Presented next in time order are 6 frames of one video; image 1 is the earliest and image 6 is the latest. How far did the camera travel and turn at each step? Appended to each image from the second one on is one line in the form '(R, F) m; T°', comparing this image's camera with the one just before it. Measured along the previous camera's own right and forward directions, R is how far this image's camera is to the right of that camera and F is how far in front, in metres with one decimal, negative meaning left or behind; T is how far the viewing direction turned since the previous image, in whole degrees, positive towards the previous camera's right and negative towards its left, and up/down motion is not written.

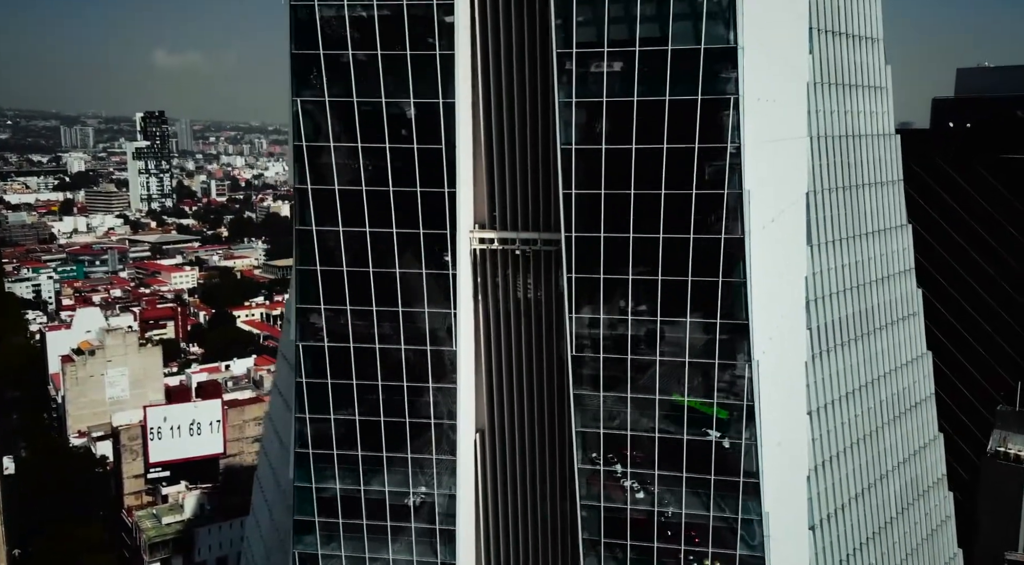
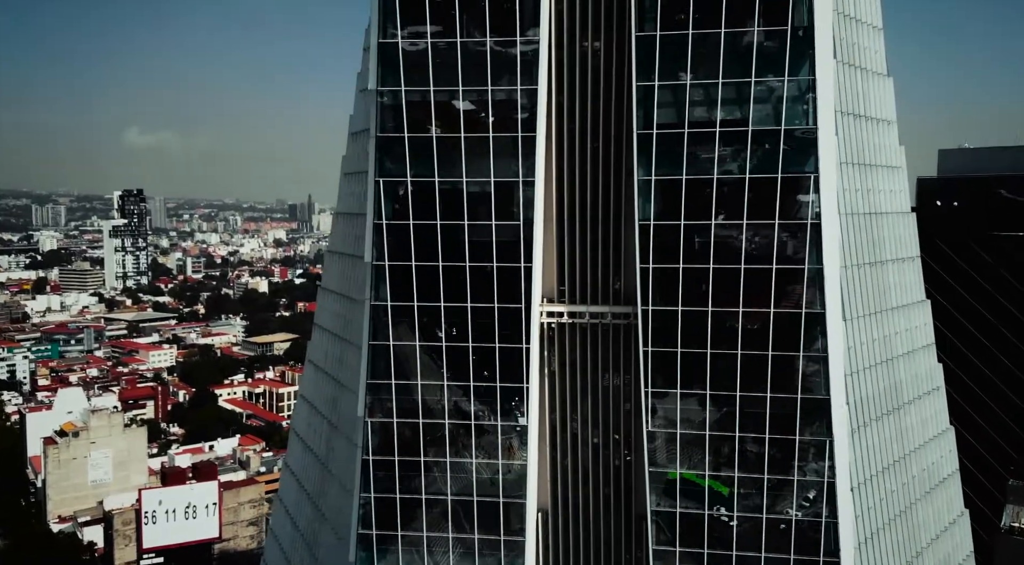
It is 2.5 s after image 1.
(-5.3, -0.1) m; +3°
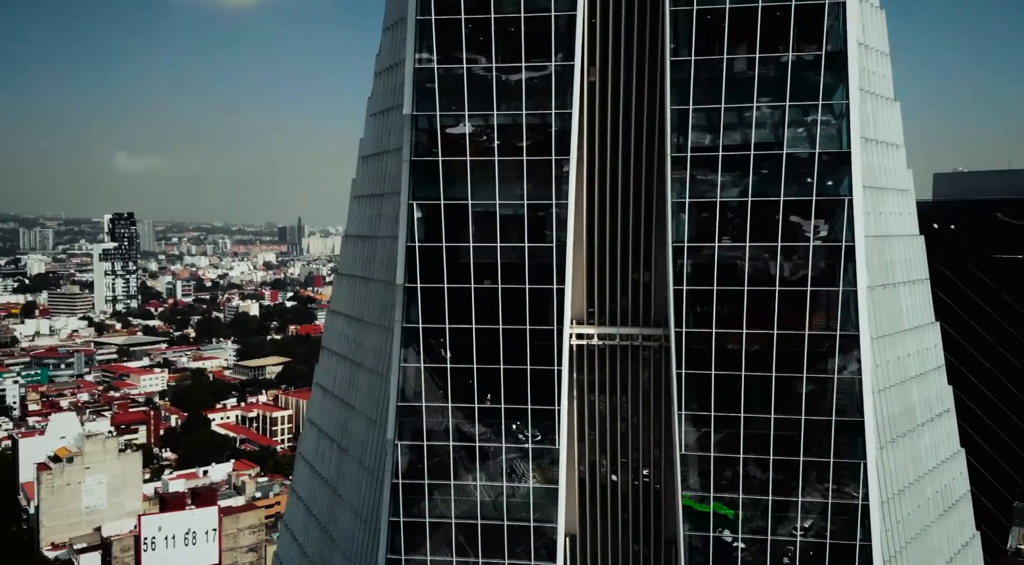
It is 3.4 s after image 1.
(-2.3, -0.1) m; +1°
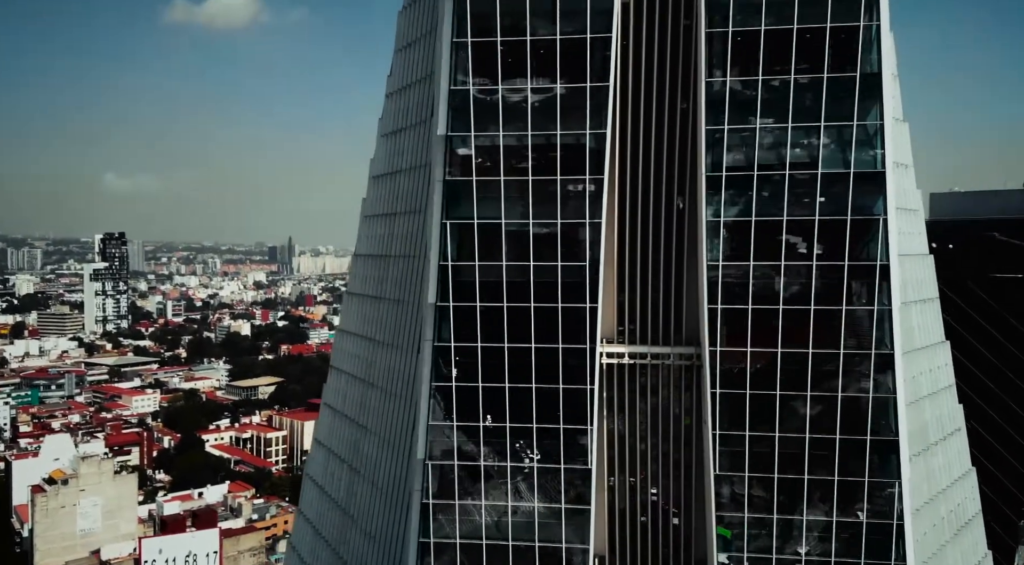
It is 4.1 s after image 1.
(-2.3, 0.0) m; +1°
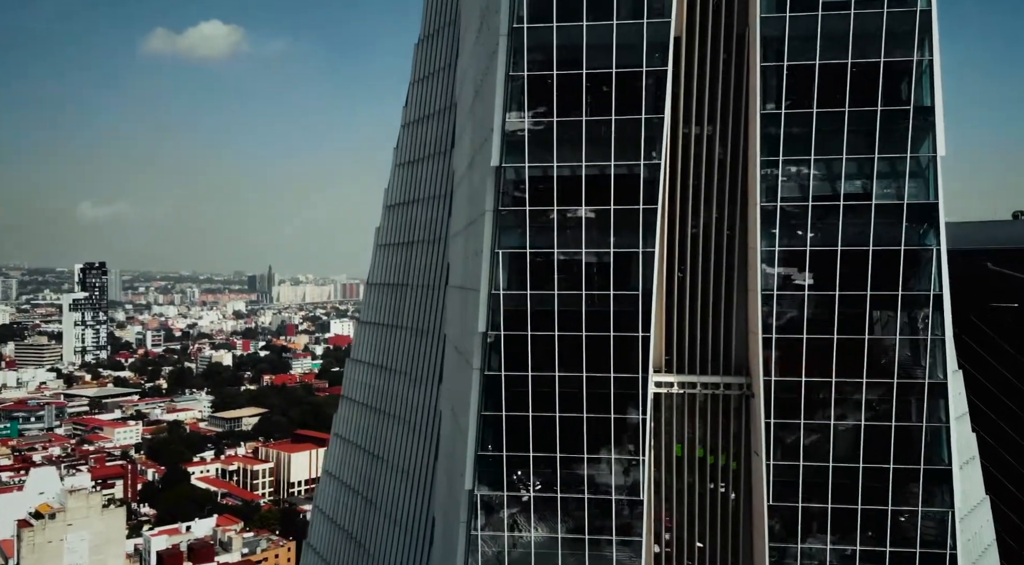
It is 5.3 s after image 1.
(-3.8, 0.0) m; +2°
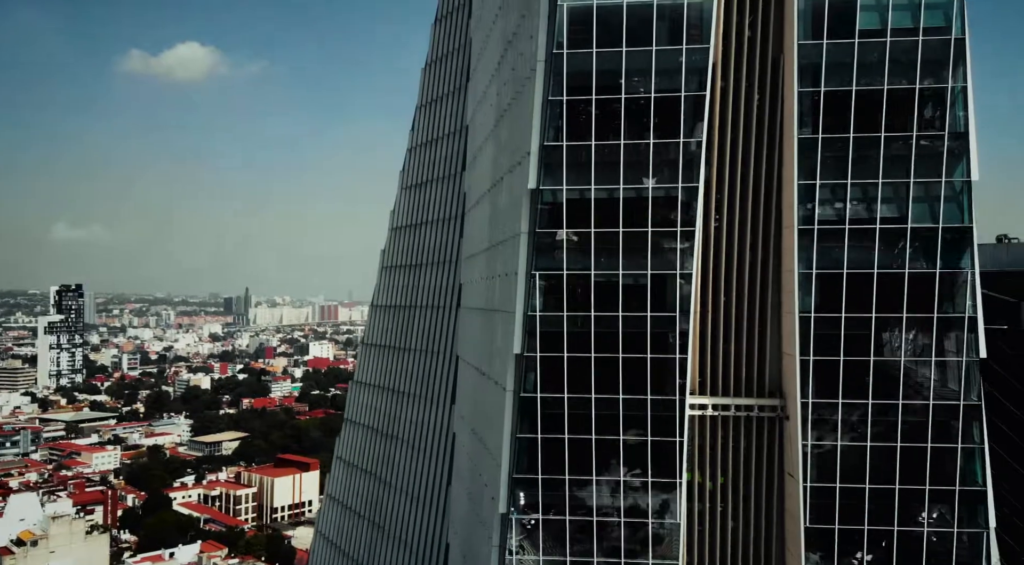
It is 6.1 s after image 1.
(-3.2, 0.0) m; +2°
